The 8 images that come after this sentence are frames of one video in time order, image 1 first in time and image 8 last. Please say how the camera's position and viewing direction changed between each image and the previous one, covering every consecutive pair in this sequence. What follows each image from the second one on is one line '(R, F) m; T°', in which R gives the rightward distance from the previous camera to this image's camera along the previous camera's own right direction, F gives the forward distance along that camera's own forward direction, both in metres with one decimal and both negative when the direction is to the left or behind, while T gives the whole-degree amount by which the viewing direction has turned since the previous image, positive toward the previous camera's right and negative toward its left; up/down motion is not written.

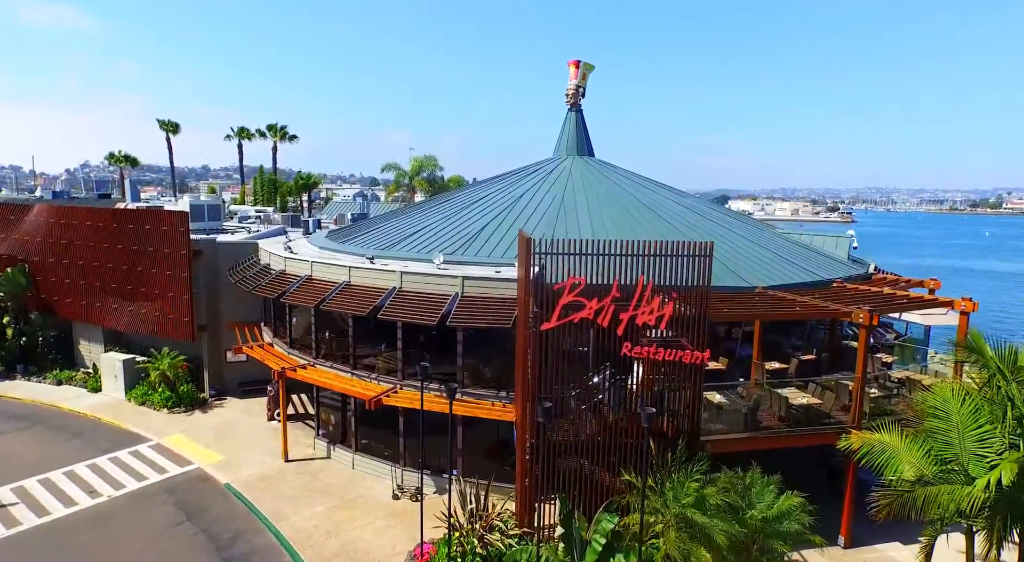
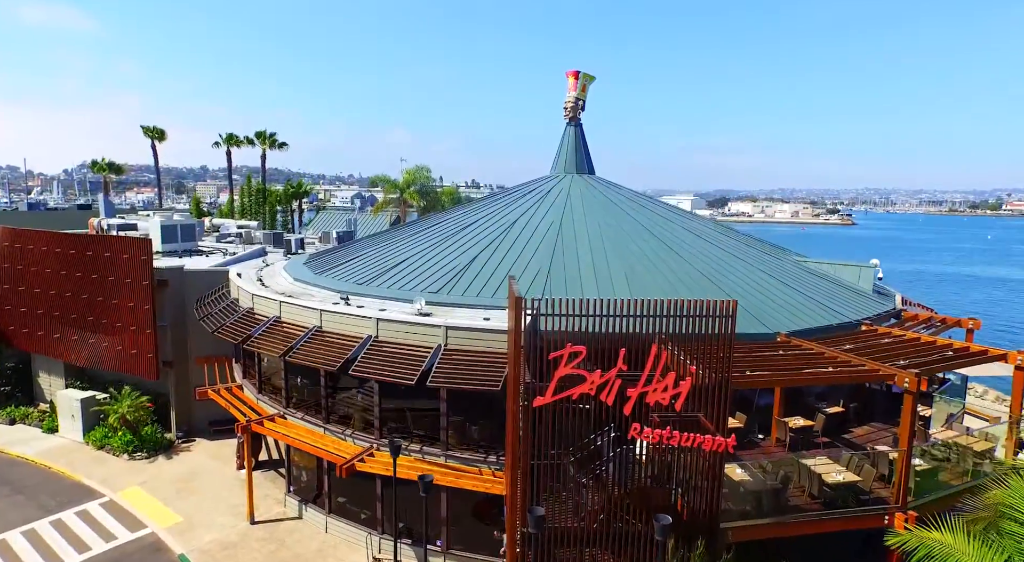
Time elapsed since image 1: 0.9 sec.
(+0.2, +2.3) m; 0°
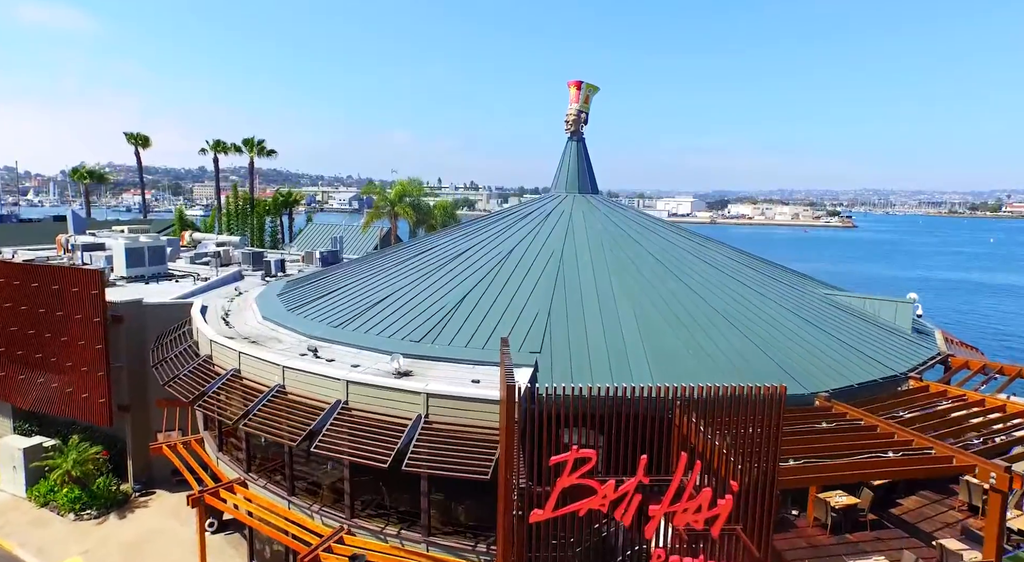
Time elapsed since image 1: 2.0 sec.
(+0.1, +2.7) m; 0°
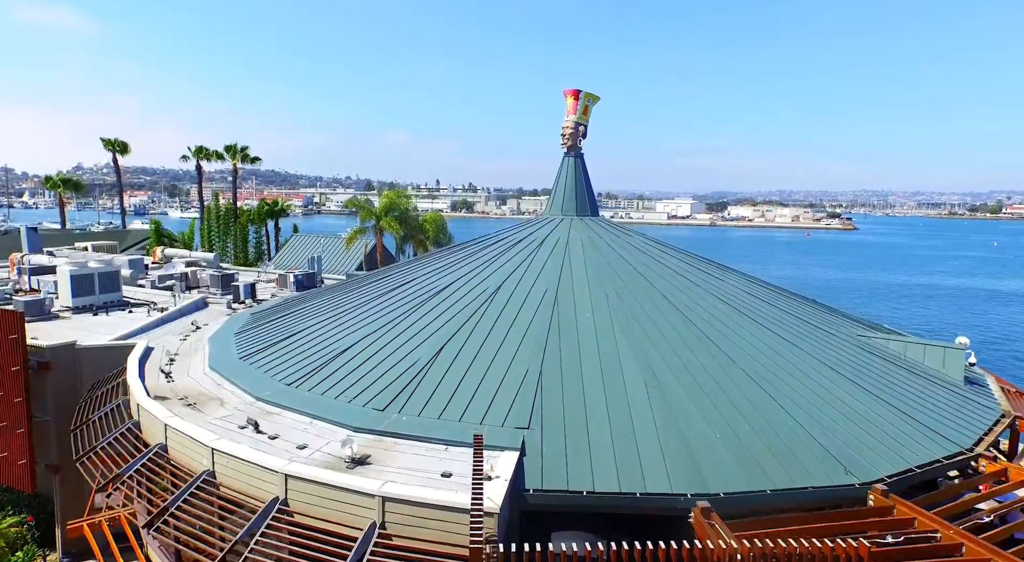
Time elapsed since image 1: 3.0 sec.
(+0.3, +3.1) m; 0°
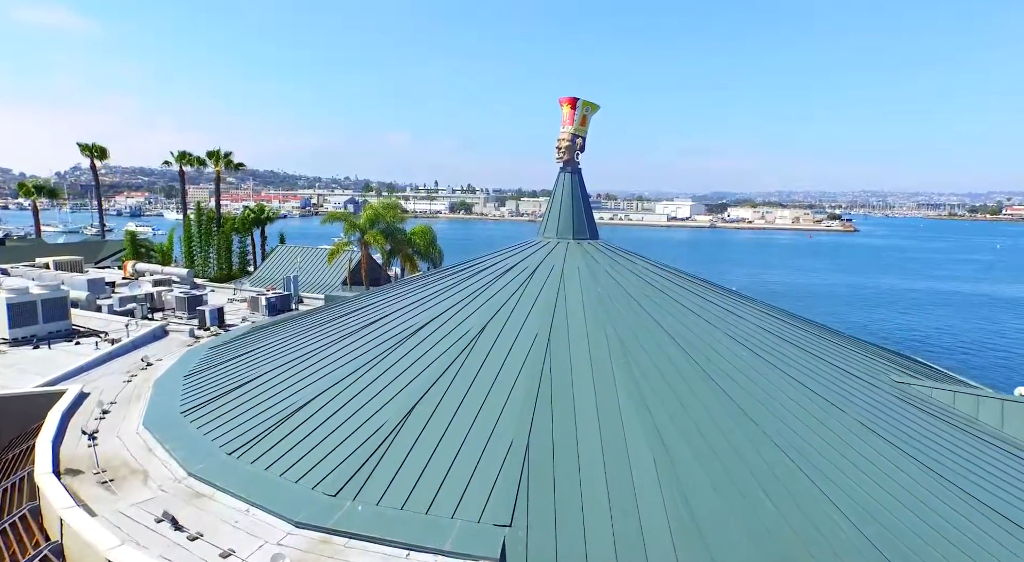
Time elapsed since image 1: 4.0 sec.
(+0.4, +2.7) m; 0°
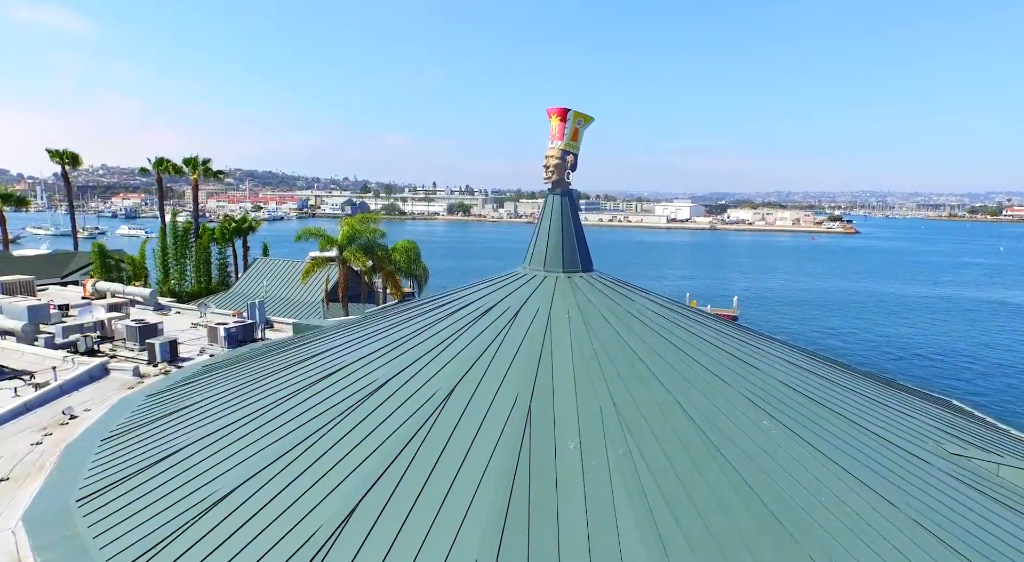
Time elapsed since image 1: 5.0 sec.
(+0.6, +3.1) m; 0°
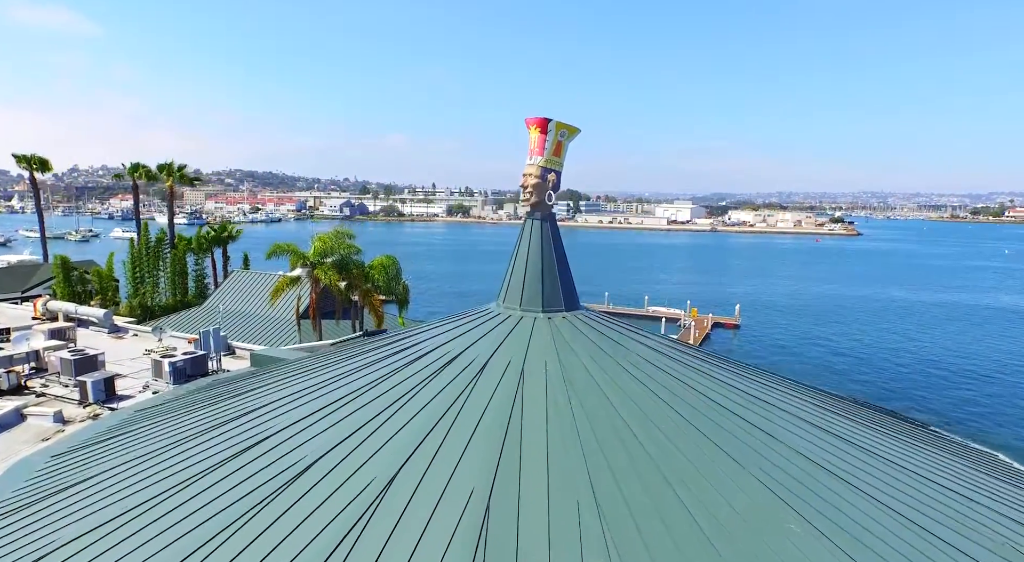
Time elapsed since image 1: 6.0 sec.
(+0.8, +3.1) m; 0°
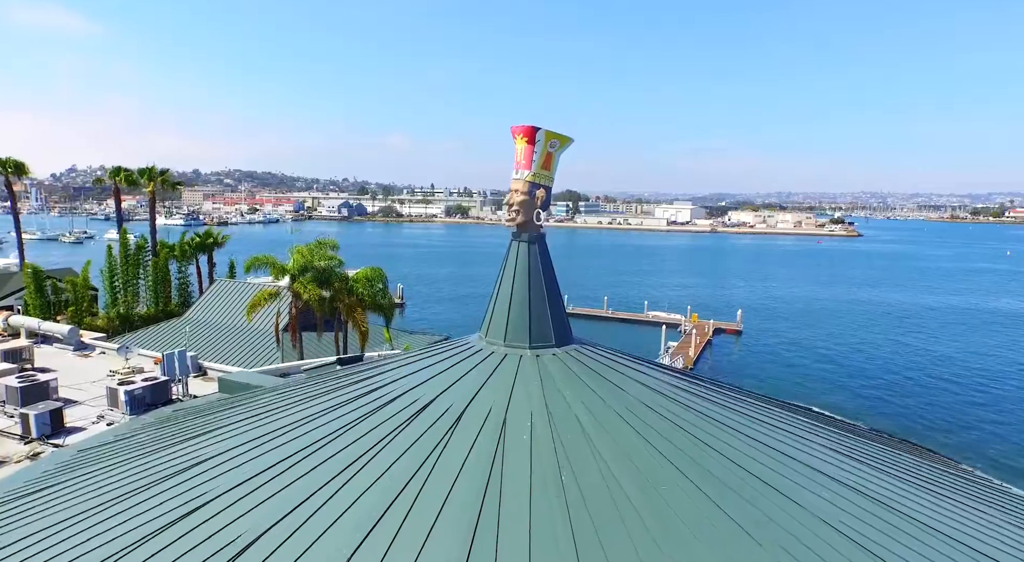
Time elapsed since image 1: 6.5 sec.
(+0.4, +2.1) m; 0°
